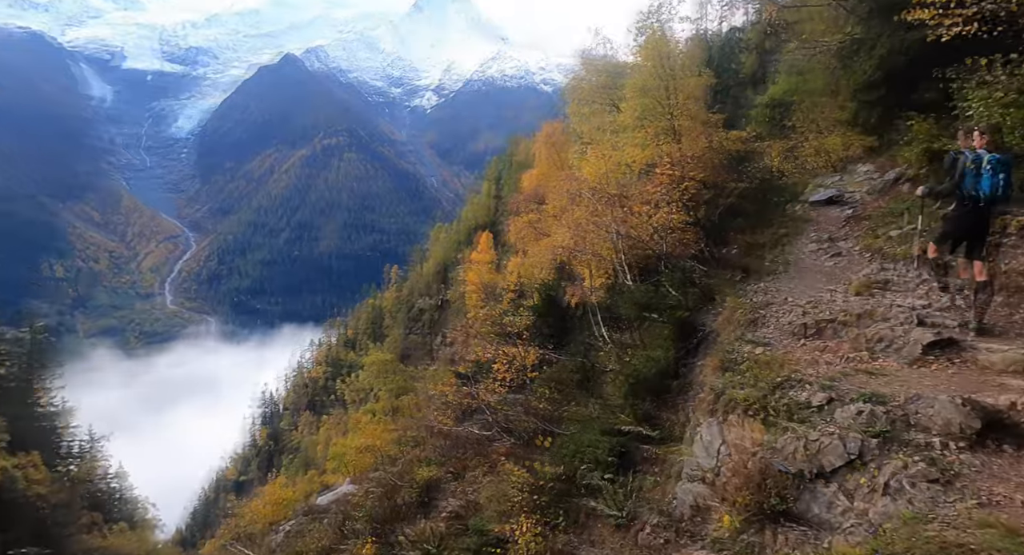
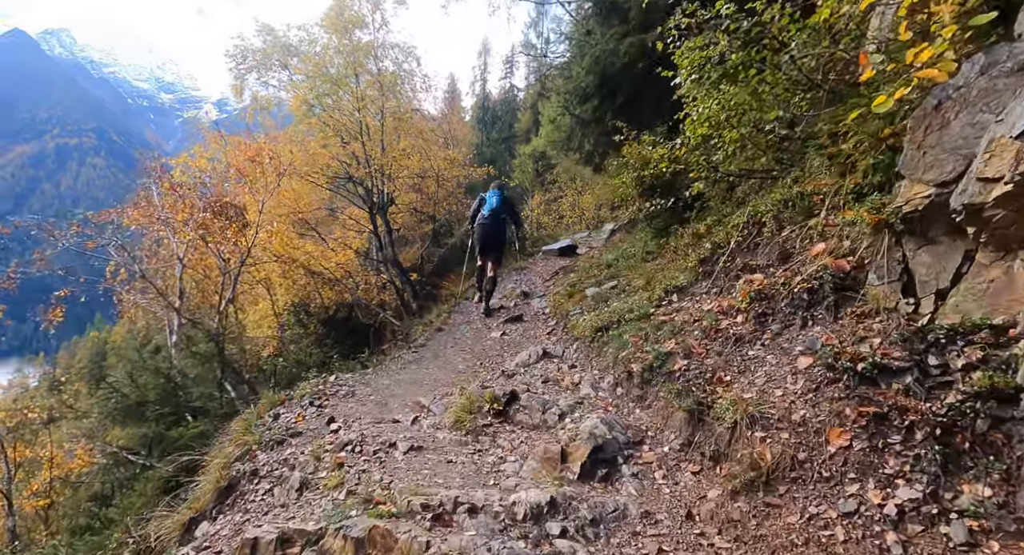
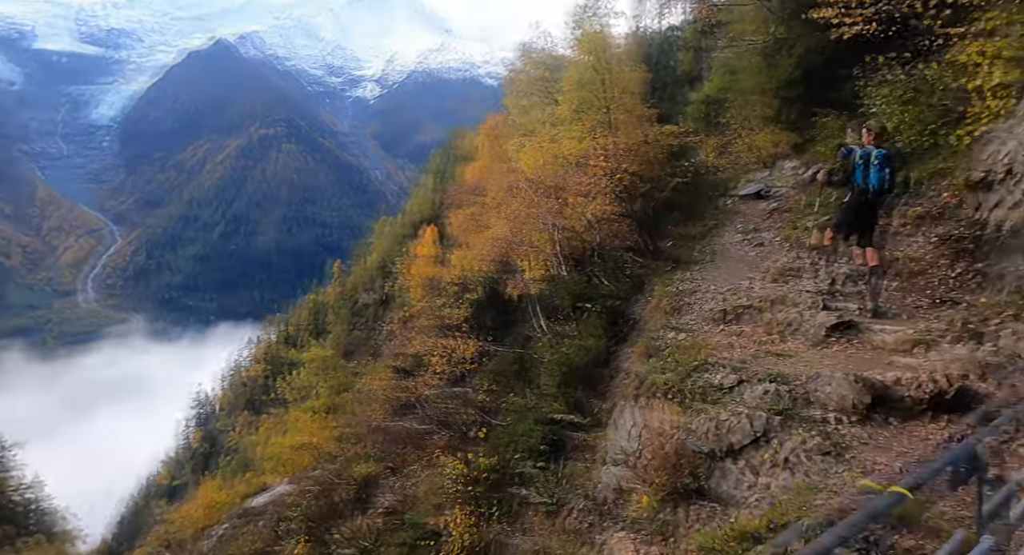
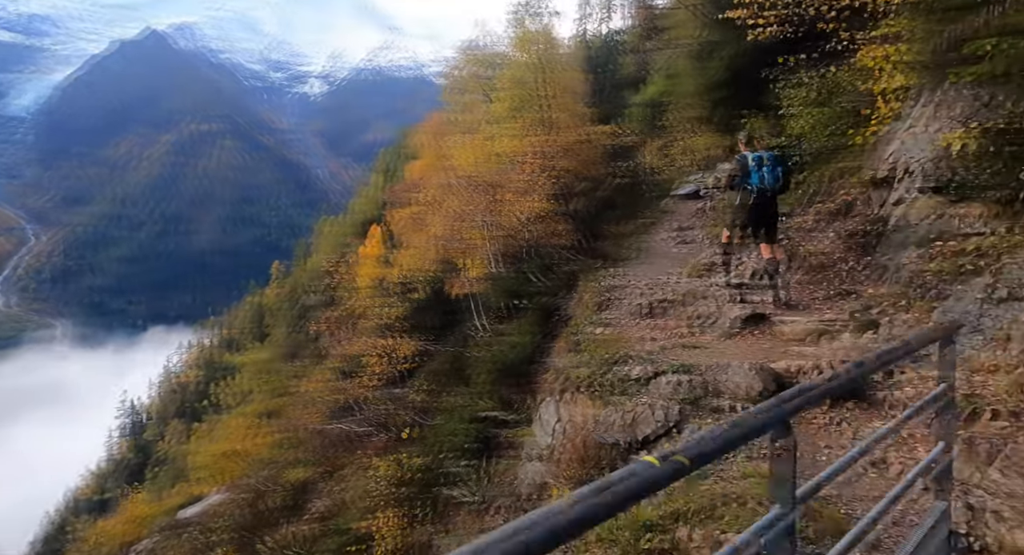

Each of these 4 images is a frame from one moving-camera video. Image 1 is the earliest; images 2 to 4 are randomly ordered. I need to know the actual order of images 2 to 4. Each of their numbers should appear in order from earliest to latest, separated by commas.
3, 4, 2
